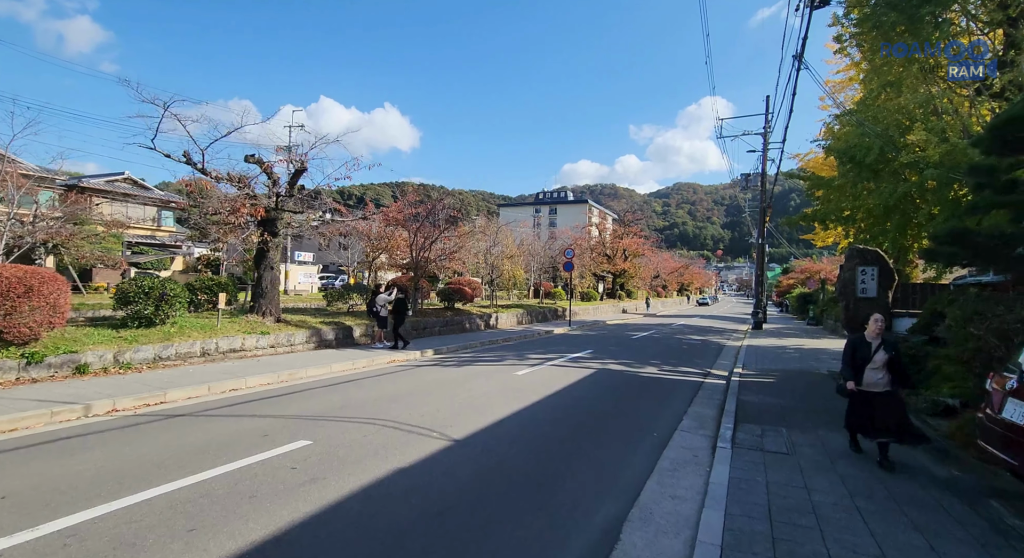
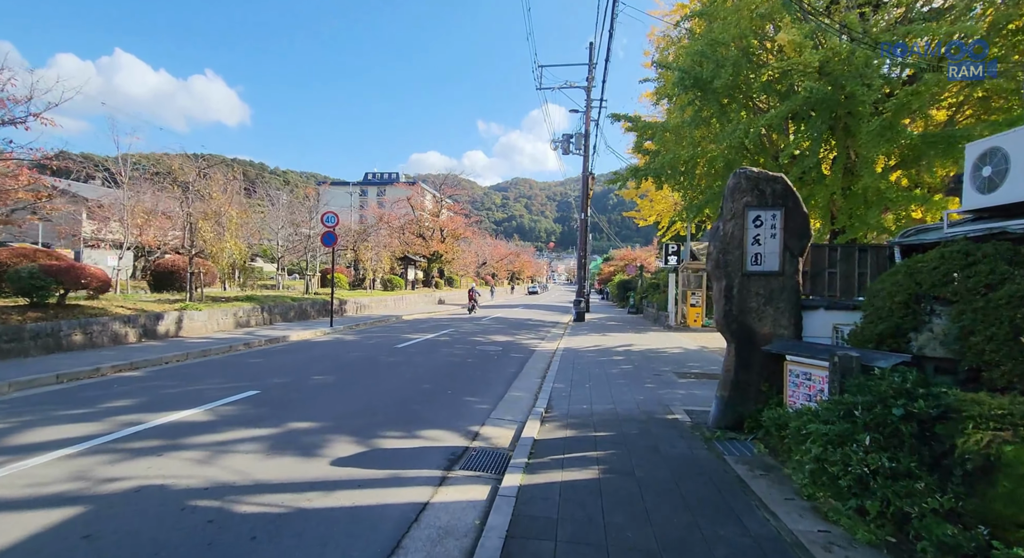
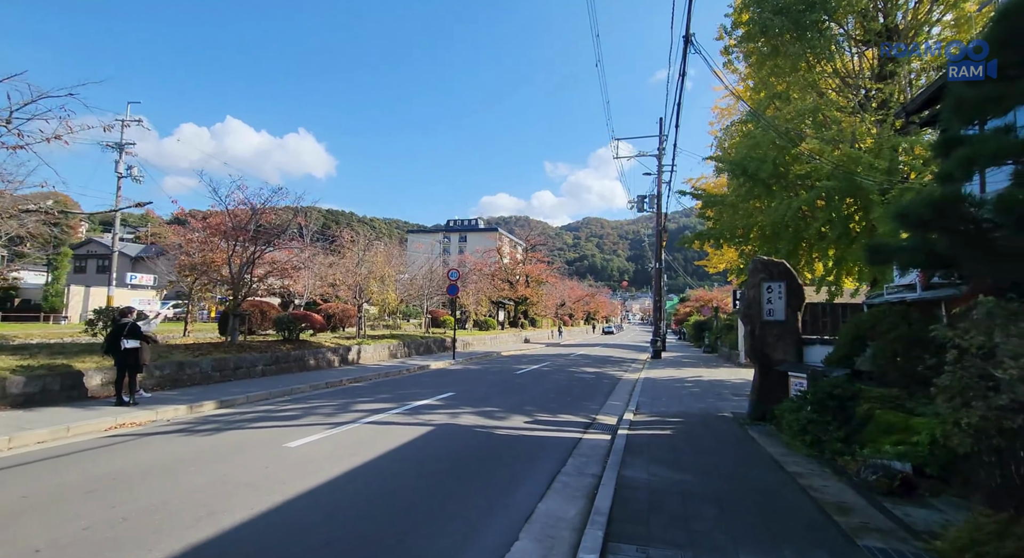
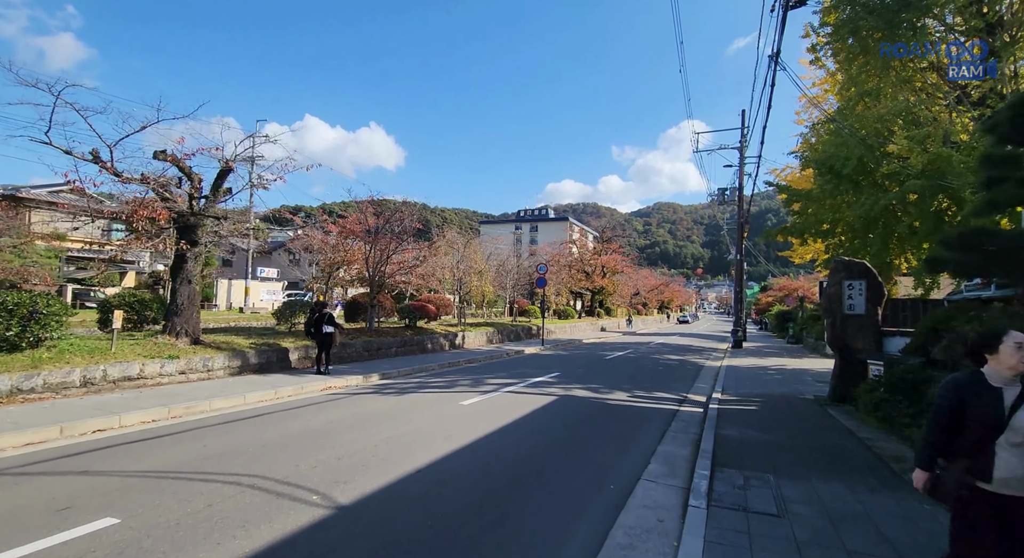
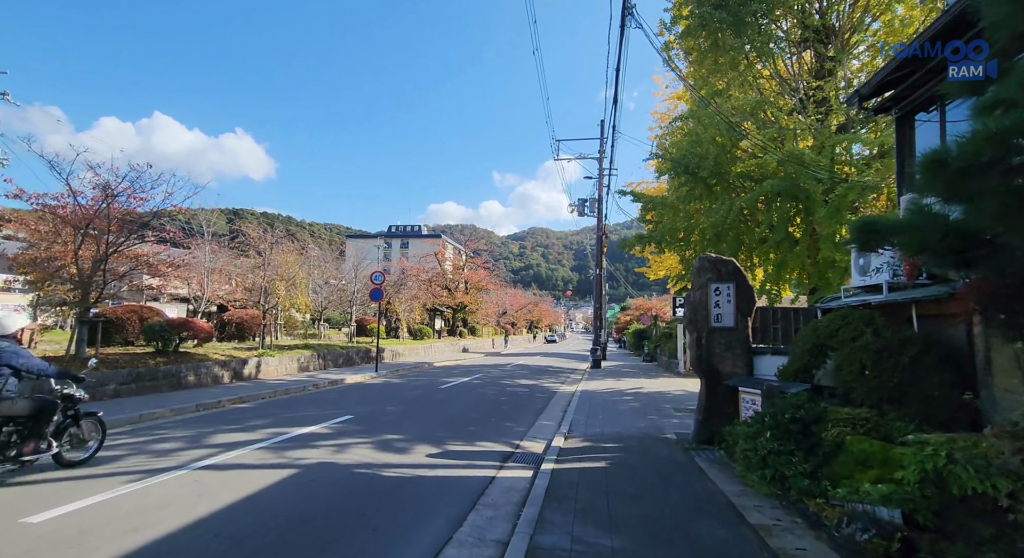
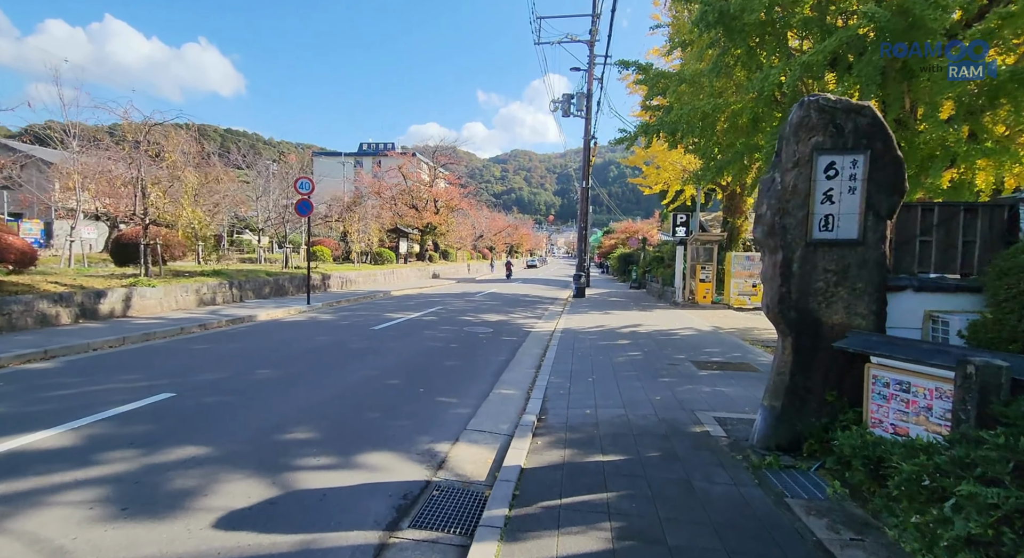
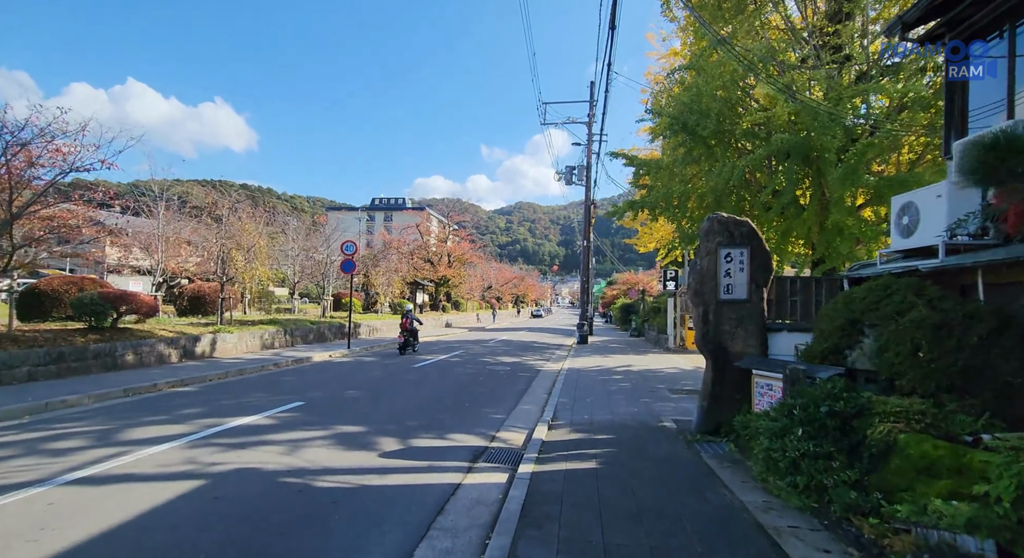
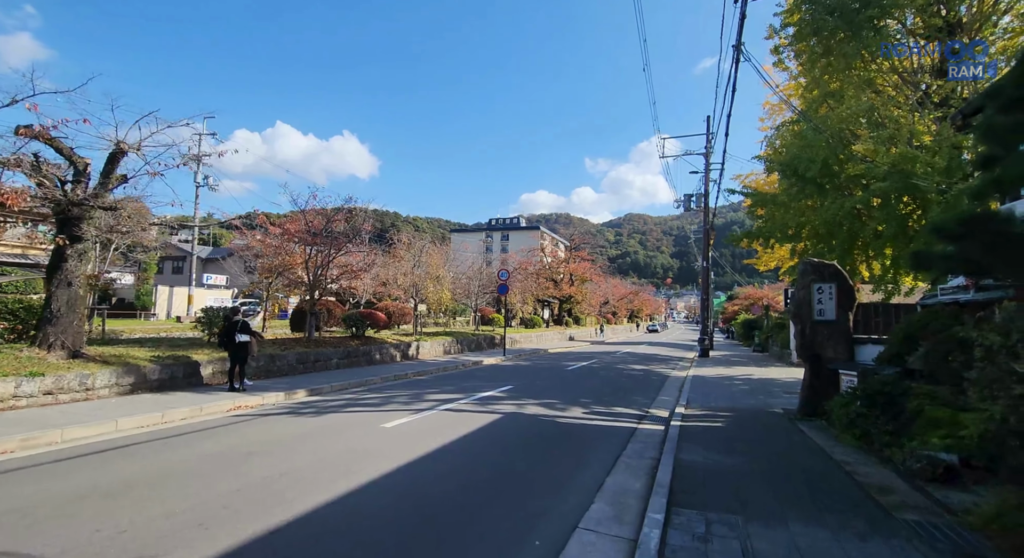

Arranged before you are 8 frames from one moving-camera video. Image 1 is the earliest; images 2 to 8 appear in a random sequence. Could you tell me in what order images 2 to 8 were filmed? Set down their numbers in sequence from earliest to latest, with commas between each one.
4, 8, 3, 5, 7, 2, 6
